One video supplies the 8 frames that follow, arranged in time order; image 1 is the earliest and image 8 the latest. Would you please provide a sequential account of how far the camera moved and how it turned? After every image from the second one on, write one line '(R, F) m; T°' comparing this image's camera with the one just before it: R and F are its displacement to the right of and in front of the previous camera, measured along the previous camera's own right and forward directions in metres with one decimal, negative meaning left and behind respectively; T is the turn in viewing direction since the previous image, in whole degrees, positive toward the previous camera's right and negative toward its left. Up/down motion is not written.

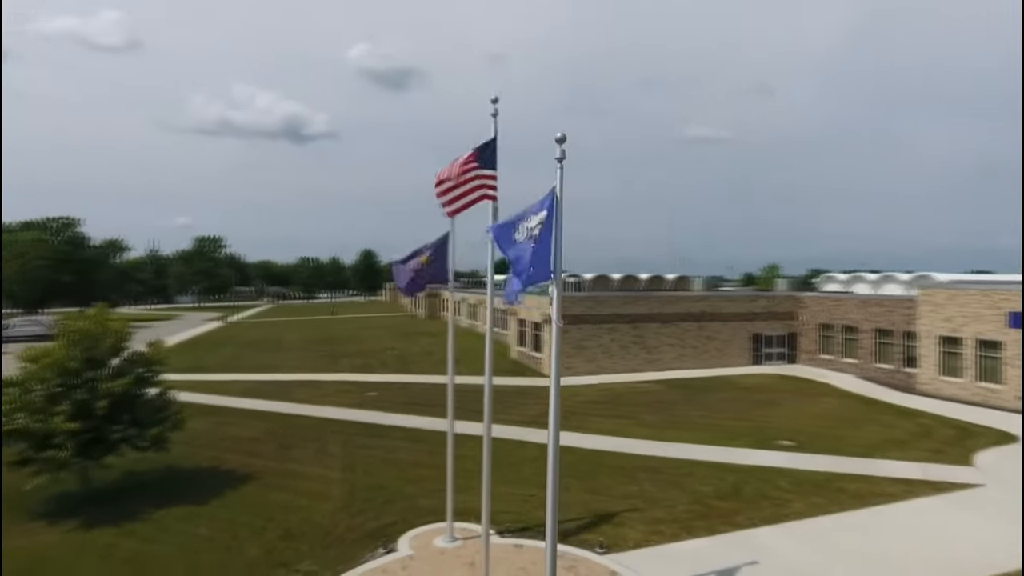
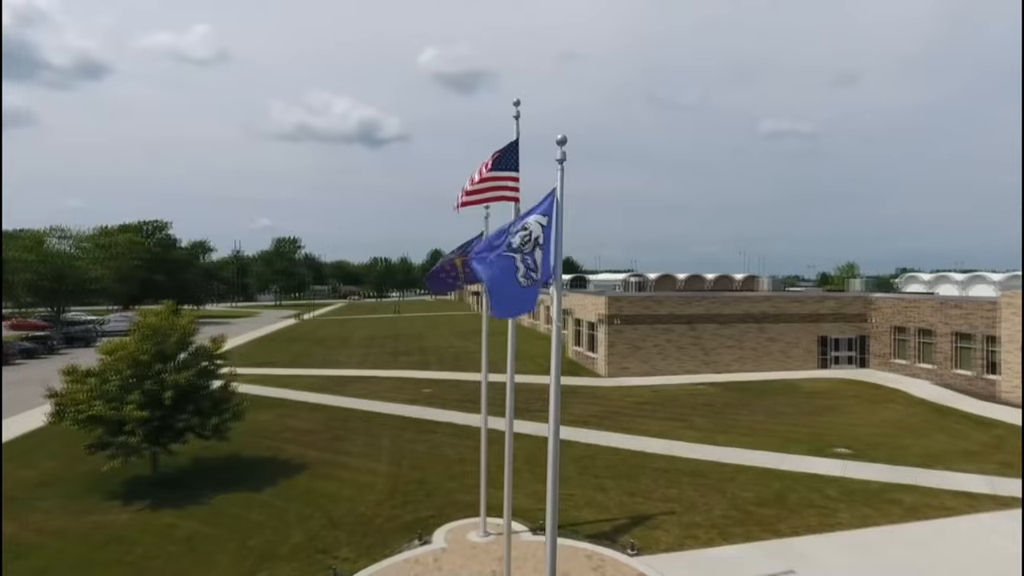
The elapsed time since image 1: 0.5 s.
(+0.7, -0.1) m; -6°
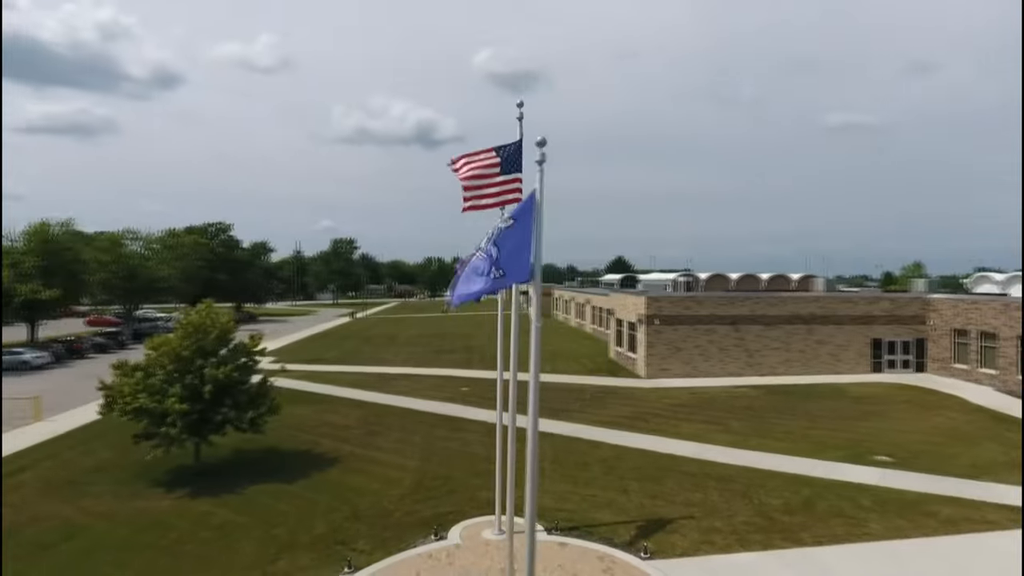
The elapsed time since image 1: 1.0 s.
(+0.8, 0.0) m; -5°
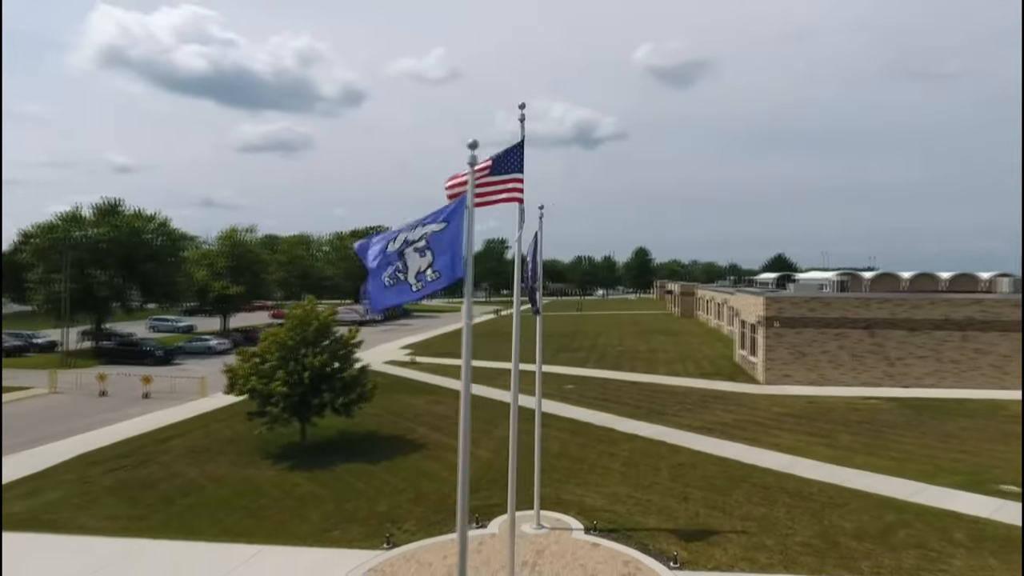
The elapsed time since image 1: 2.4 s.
(+2.3, +0.1) m; -15°
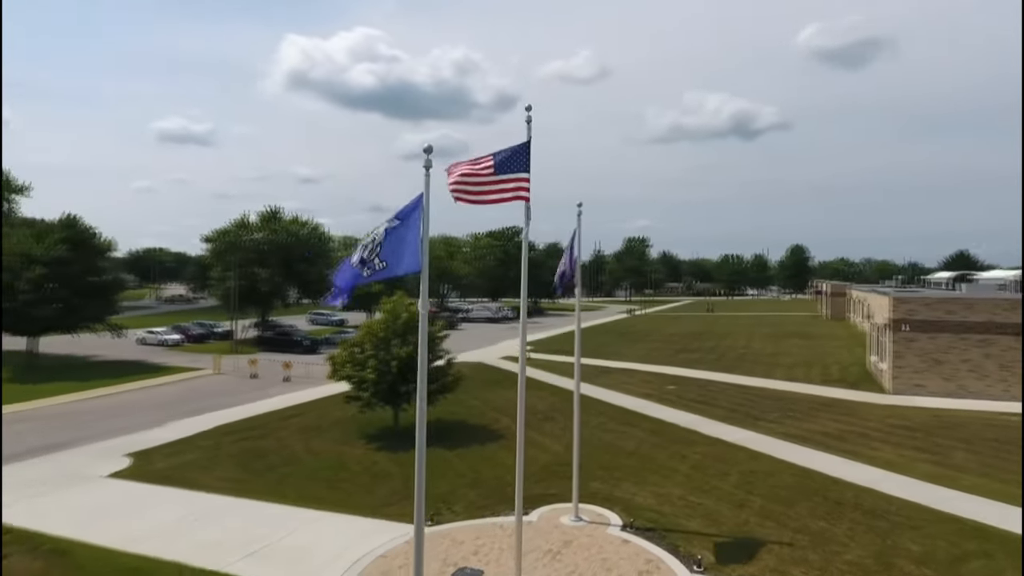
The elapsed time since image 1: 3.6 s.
(+2.2, -0.1) m; -14°
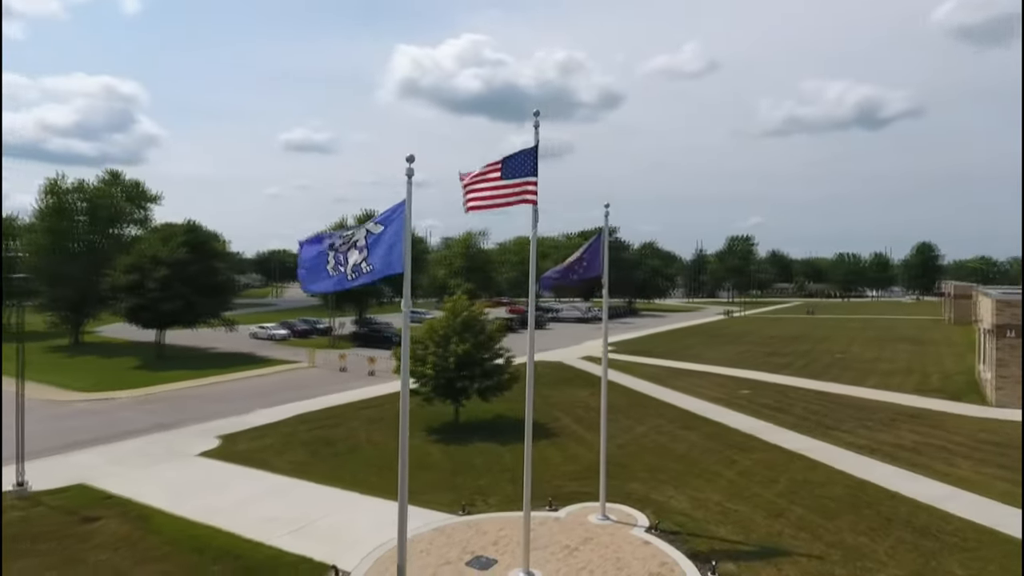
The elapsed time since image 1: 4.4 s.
(+1.5, -0.2) m; -10°
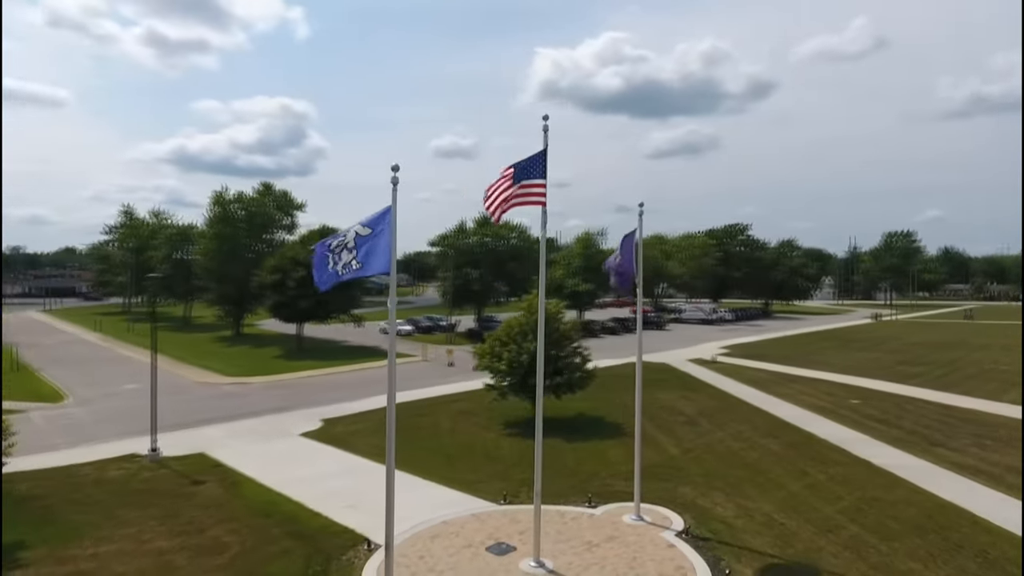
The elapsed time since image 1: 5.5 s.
(+2.1, -0.2) m; -13°
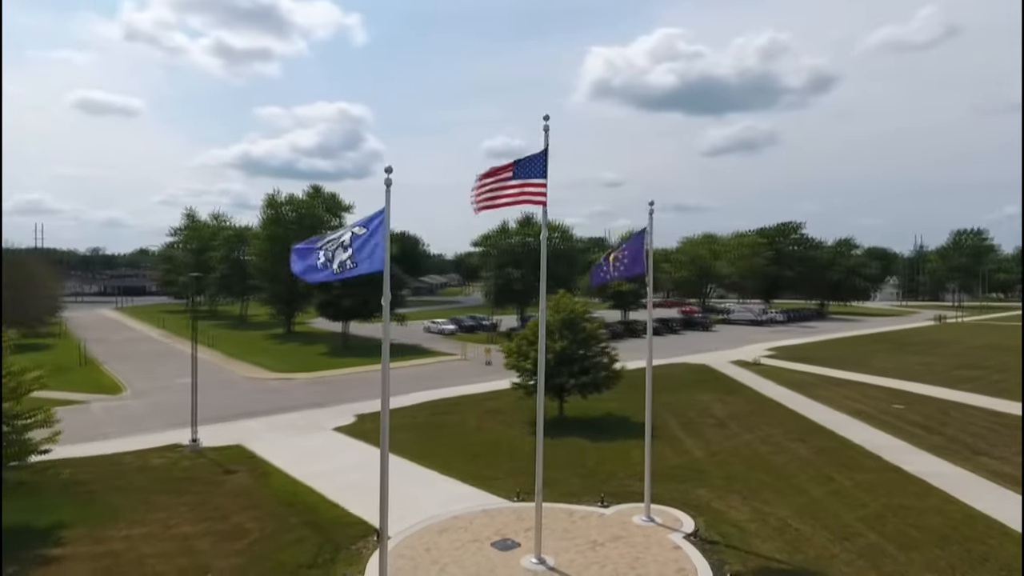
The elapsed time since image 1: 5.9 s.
(+0.8, -0.1) m; -5°
